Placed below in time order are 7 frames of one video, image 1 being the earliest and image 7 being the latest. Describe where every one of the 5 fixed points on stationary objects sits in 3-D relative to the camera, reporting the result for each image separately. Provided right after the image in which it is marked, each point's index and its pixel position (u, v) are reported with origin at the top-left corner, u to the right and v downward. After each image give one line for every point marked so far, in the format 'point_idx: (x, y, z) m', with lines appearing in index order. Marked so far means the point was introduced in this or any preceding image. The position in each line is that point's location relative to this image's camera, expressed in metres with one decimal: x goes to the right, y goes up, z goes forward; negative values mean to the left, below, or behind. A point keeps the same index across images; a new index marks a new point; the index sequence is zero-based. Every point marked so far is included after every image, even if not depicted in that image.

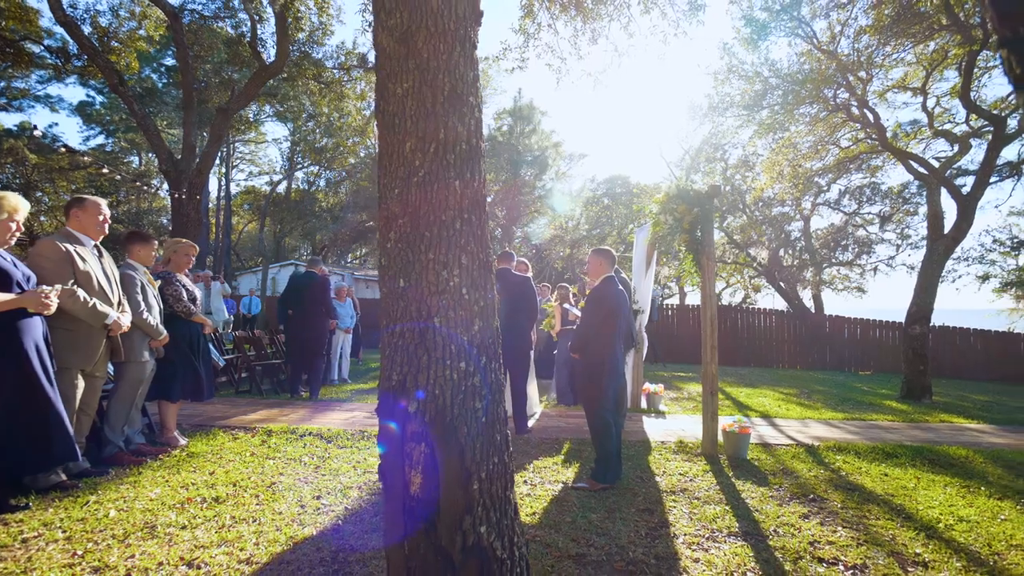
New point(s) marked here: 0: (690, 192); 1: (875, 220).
0: (+1.5, +0.8, +5.0) m
1: (+10.4, +1.9, +16.7) m
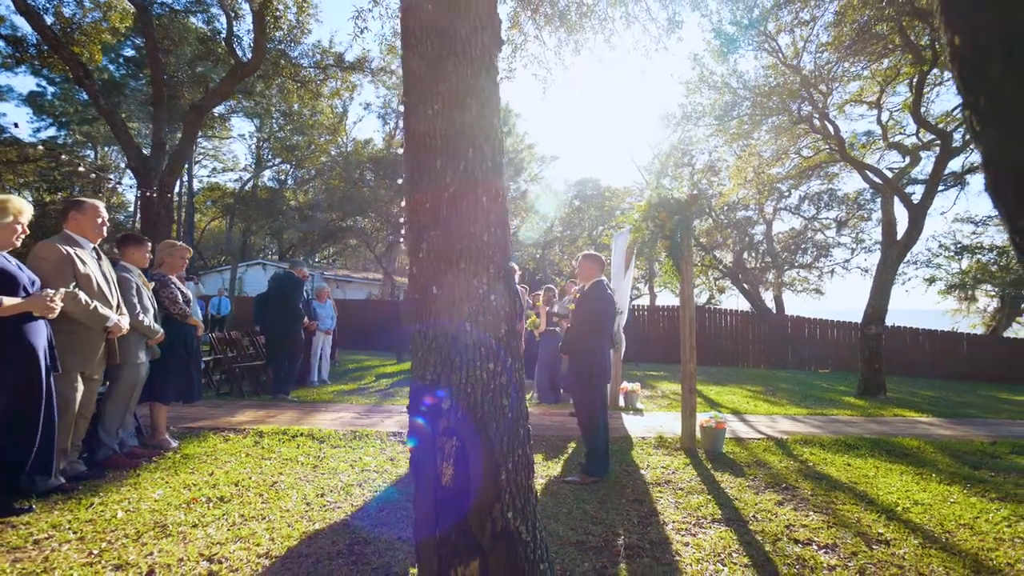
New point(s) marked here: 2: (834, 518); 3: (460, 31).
0: (+1.4, +0.8, +5.3) m
1: (+9.6, +1.9, +17.4) m
2: (+2.0, -1.4, +3.6) m
3: (-0.3, +1.0, +2.2) m
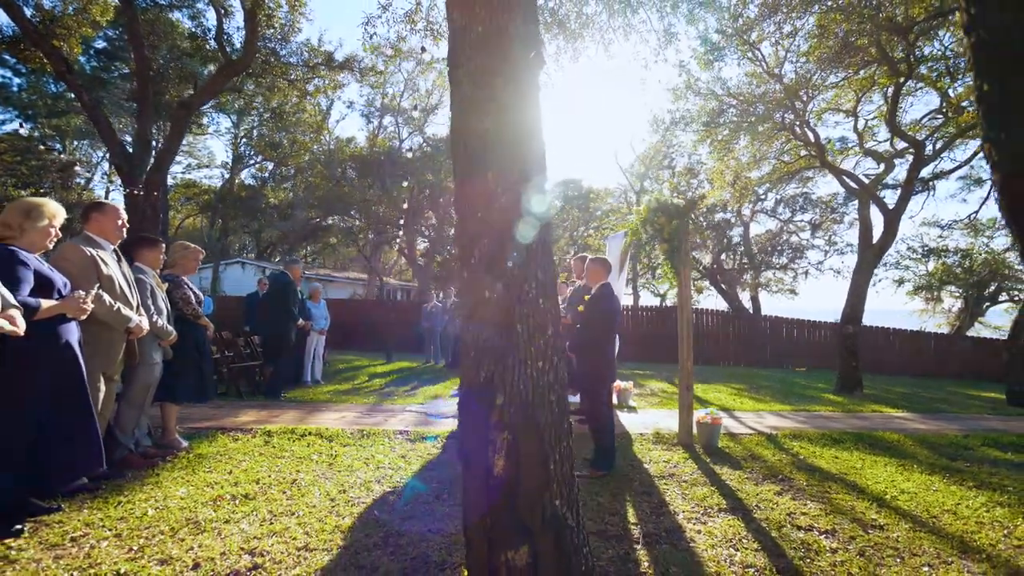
0: (+1.5, +0.8, +5.5) m
1: (+9.1, +1.9, +18.0) m
2: (+2.1, -1.4, +3.9) m
3: (-0.1, +1.0, +2.4) m
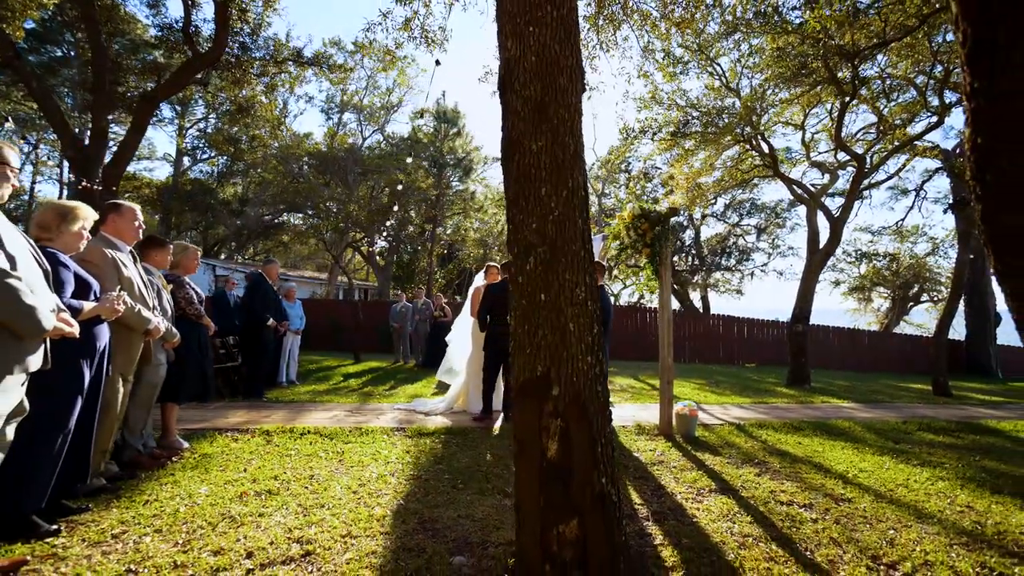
0: (+1.4, +0.8, +5.9) m
1: (+7.9, +1.9, +19.1) m
2: (+2.2, -1.5, +4.4) m
3: (+0.1, +1.0, +2.7) m
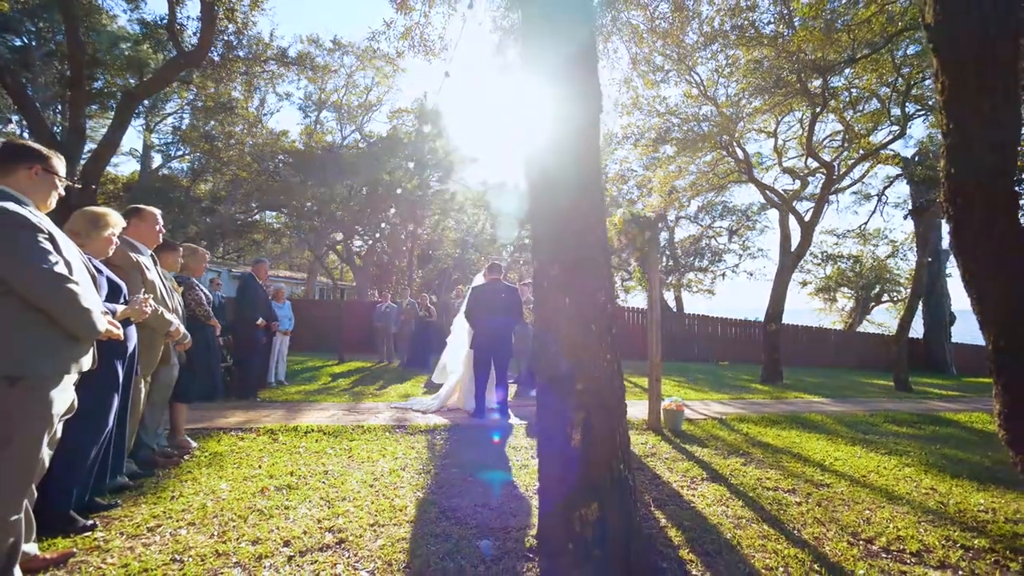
0: (+1.4, +0.7, +6.3) m
1: (+7.1, +1.9, +19.7) m
2: (+2.2, -1.5, +4.7) m
3: (+0.3, +1.0, +3.0) m
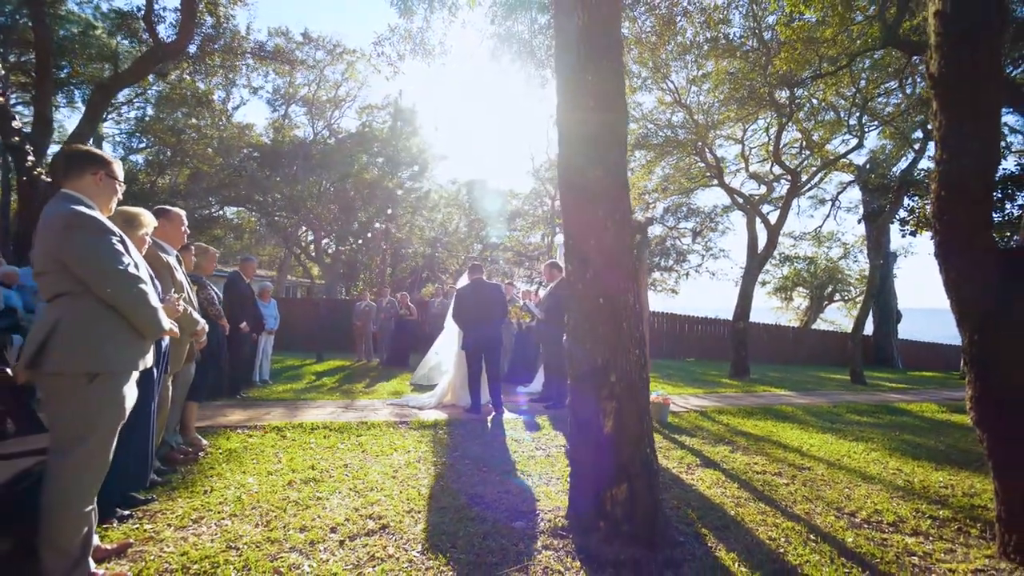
0: (+1.3, +0.7, +6.6) m
1: (+6.1, +1.9, +20.5) m
2: (+2.3, -1.5, +5.2) m
3: (+0.5, +1.0, +3.2) m
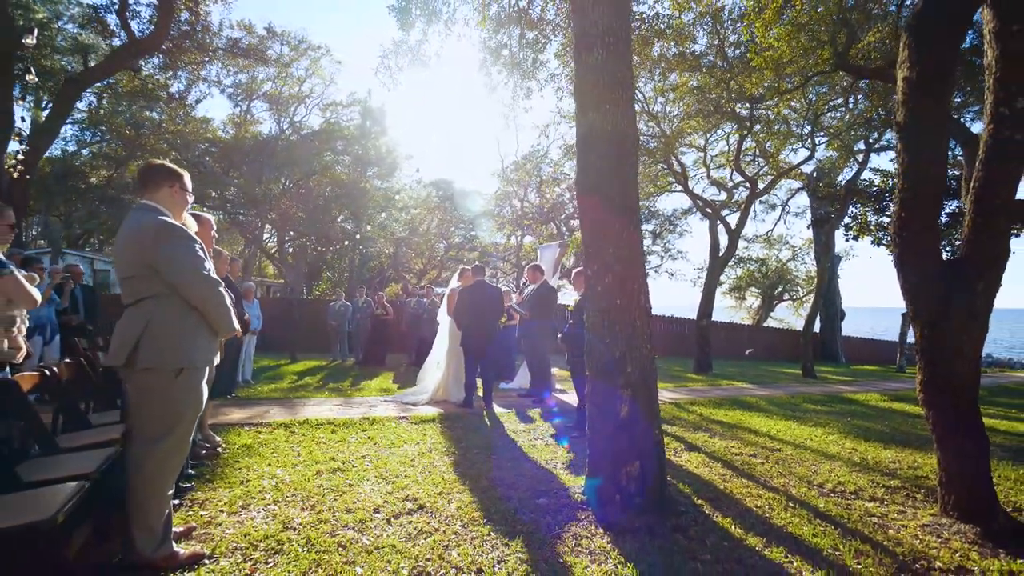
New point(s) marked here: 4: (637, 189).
0: (+1.2, +0.7, +7.2) m
1: (+4.9, +1.9, +21.3) m
2: (+2.3, -1.5, +5.8) m
3: (+0.6, +0.9, +3.7) m
4: (+0.8, +0.6, +3.7) m
